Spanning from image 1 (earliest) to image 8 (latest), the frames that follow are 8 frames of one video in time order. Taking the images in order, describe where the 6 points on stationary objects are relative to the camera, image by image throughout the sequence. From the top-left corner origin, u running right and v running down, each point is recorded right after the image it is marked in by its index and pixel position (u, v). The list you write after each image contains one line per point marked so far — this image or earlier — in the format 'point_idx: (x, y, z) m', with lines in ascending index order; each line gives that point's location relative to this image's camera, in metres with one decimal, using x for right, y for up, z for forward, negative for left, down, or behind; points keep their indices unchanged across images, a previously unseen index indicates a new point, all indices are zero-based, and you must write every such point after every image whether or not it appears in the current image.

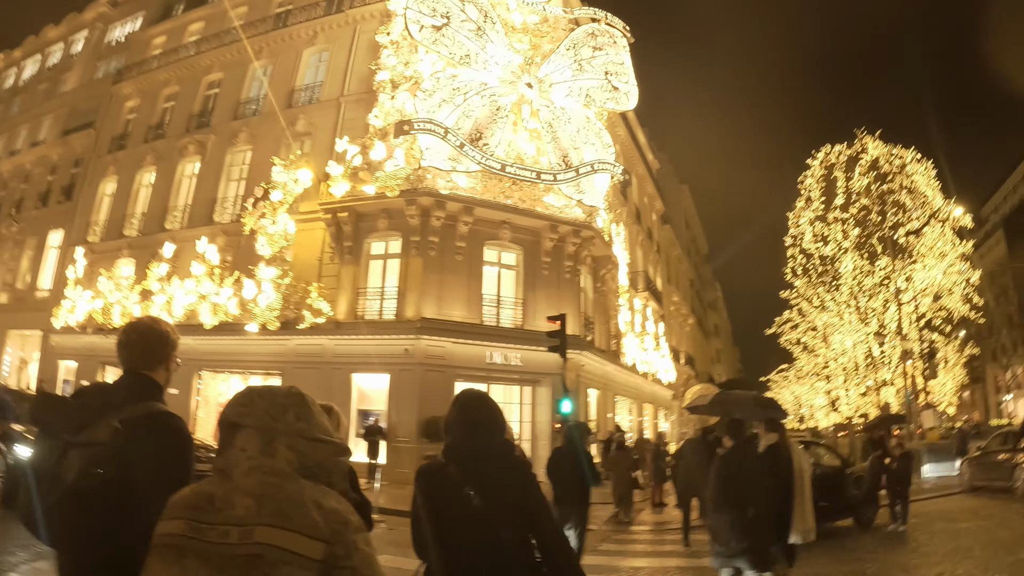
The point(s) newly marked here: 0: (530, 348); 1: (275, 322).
0: (+0.5, -1.8, +18.6) m
1: (-7.3, -1.0, +19.2) m
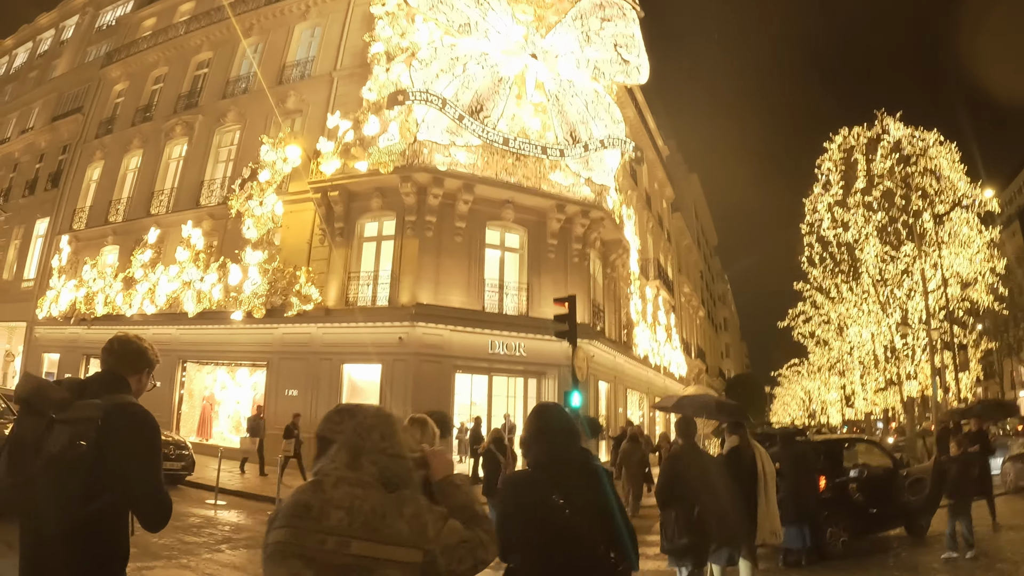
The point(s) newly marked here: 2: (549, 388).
0: (+0.7, -1.3, +17.2) m
1: (-7.2, -0.6, +17.9) m
2: (+1.1, -2.7, +17.5) m
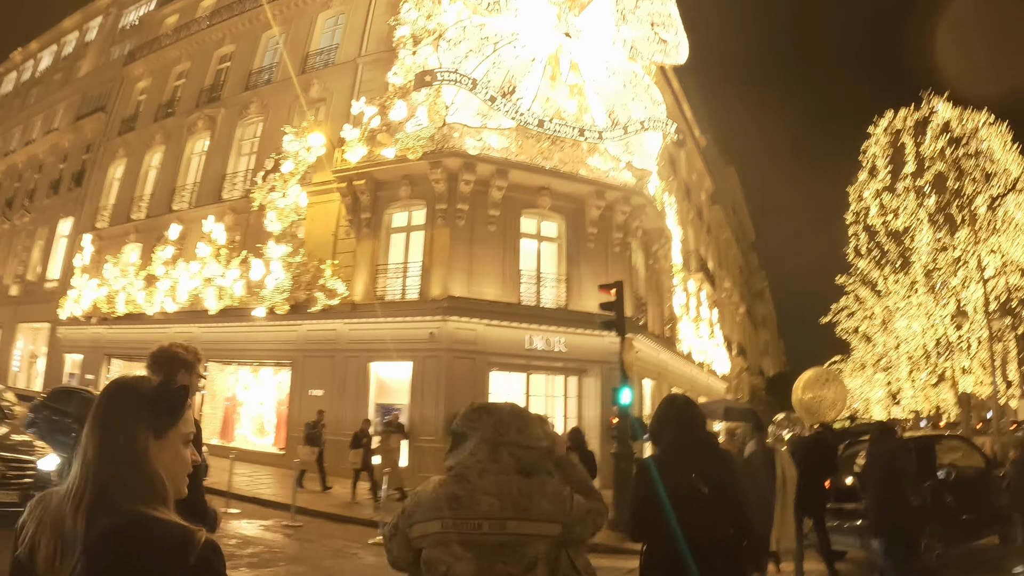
0: (+1.6, -1.1, +16.1) m
1: (-6.2, -0.5, +17.0) m
2: (+2.1, -2.5, +16.3) m
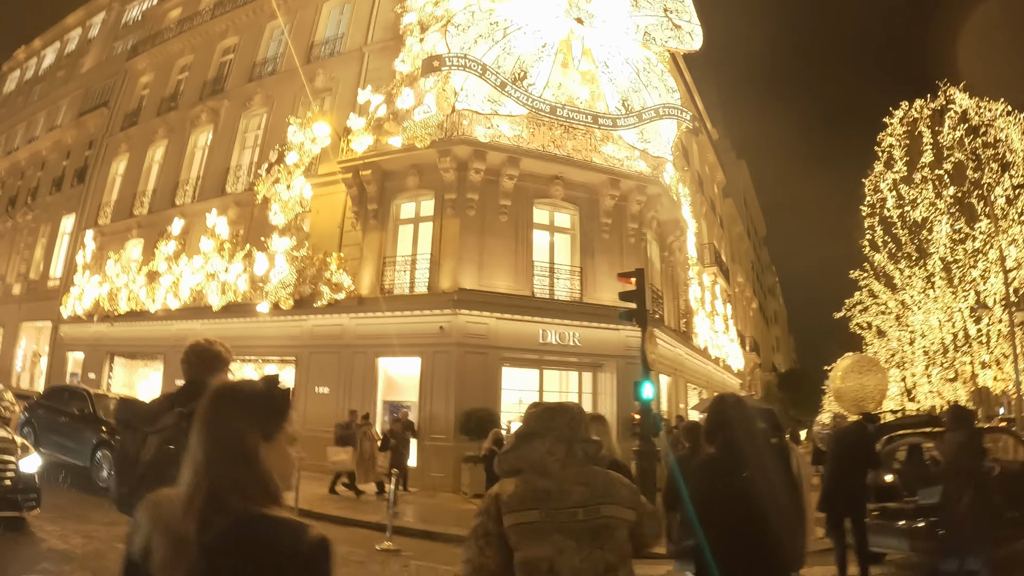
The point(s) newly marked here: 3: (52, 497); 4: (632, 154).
0: (+1.9, -0.9, +15.5) m
1: (-5.9, -0.3, +16.4) m
2: (+2.4, -2.3, +15.7) m
3: (-8.0, -3.6, +10.7) m
4: (+3.3, +3.7, +17.4) m
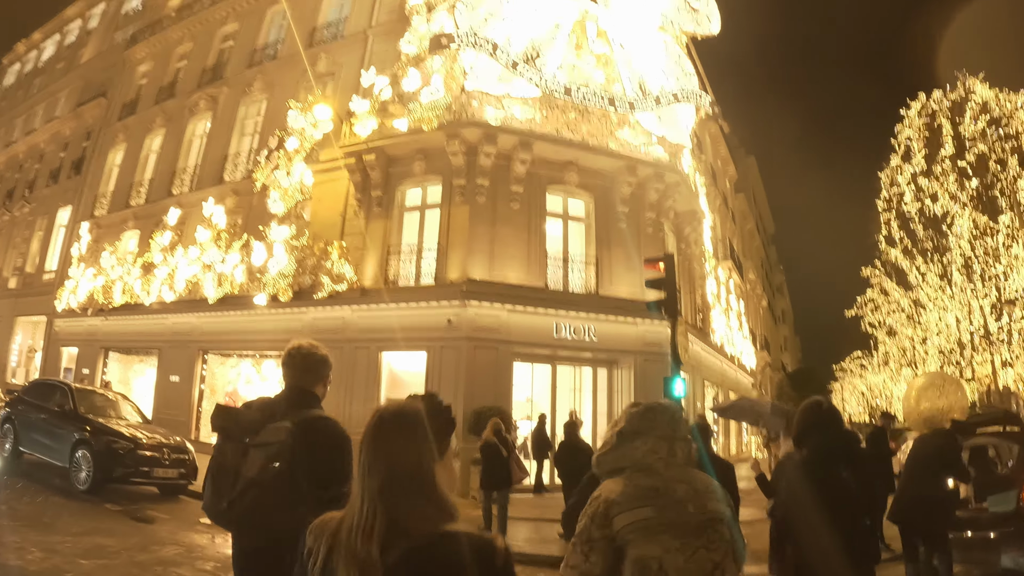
0: (+2.2, -0.7, +14.5) m
1: (-5.6, -0.1, +15.6) m
2: (+2.7, -2.1, +14.8) m
3: (-7.7, -3.4, +9.9) m
4: (+3.6, +3.9, +16.4) m
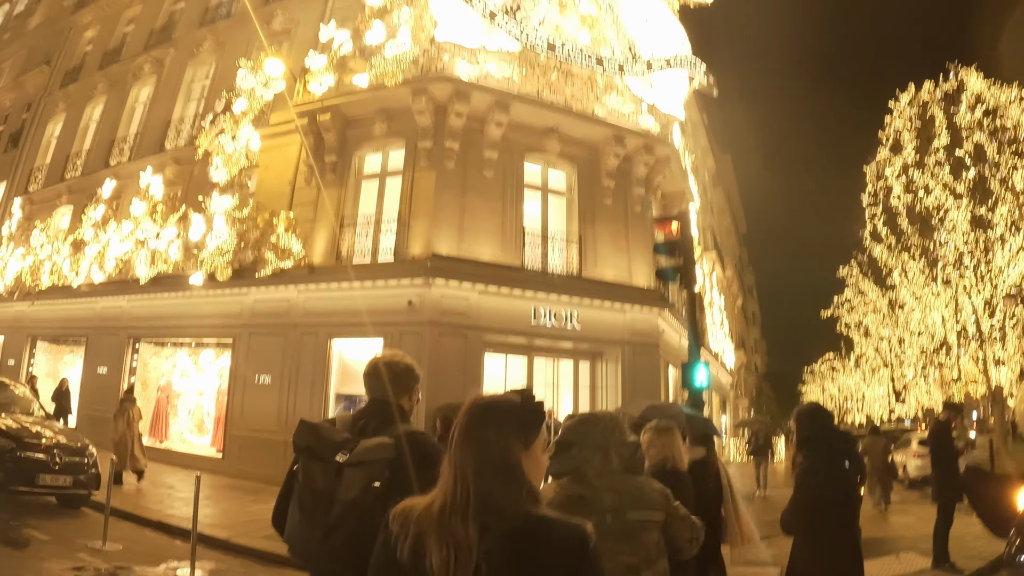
0: (+1.6, -0.3, +12.8) m
1: (-6.2, +0.4, +13.6) m
2: (+2.1, -1.7, +13.0) m
3: (-8.2, -2.9, +7.8) m
4: (+3.0, +4.2, +14.7) m
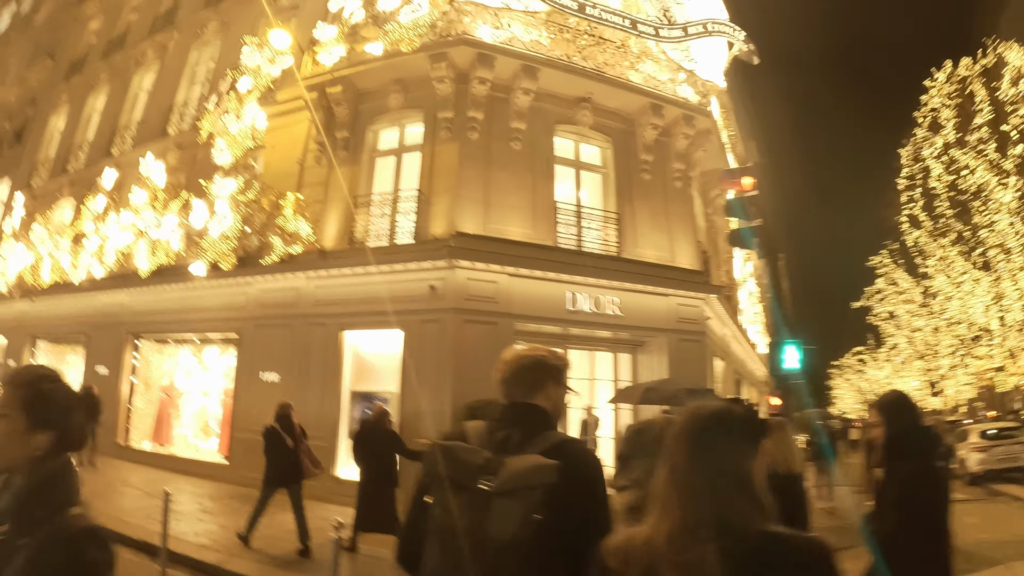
0: (+2.2, 0.0, +11.5) m
1: (-5.6, +0.6, +12.4) m
2: (+2.7, -1.4, +11.7) m
3: (-7.7, -2.7, +6.7) m
4: (+3.6, +4.6, +13.4) m
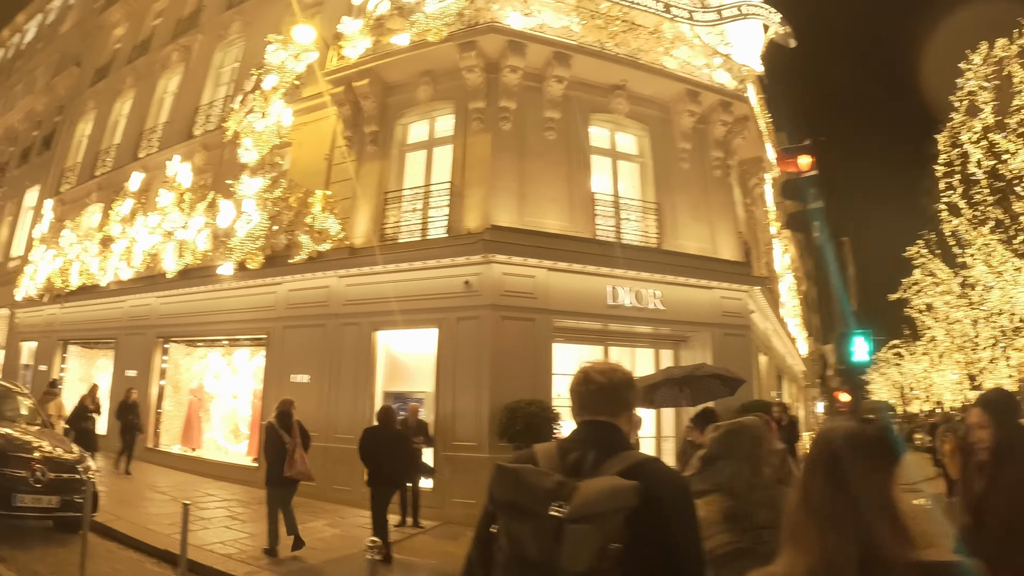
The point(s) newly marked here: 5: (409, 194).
0: (+2.9, +0.1, +11.0) m
1: (-5.0, +0.6, +12.2) m
2: (+3.3, -1.3, +11.2) m
3: (-7.1, -2.7, +6.5) m
4: (+4.2, +4.7, +12.9) m
5: (-1.9, +1.6, +11.3) m
